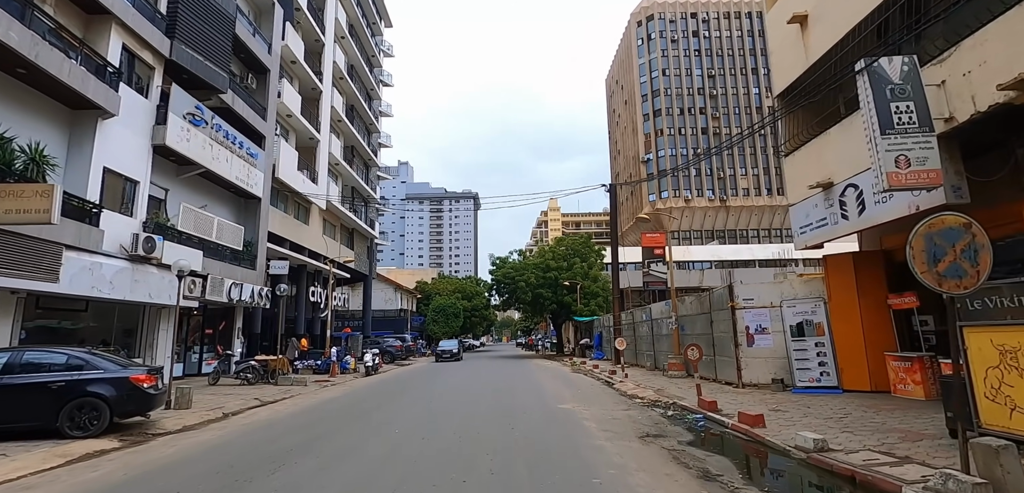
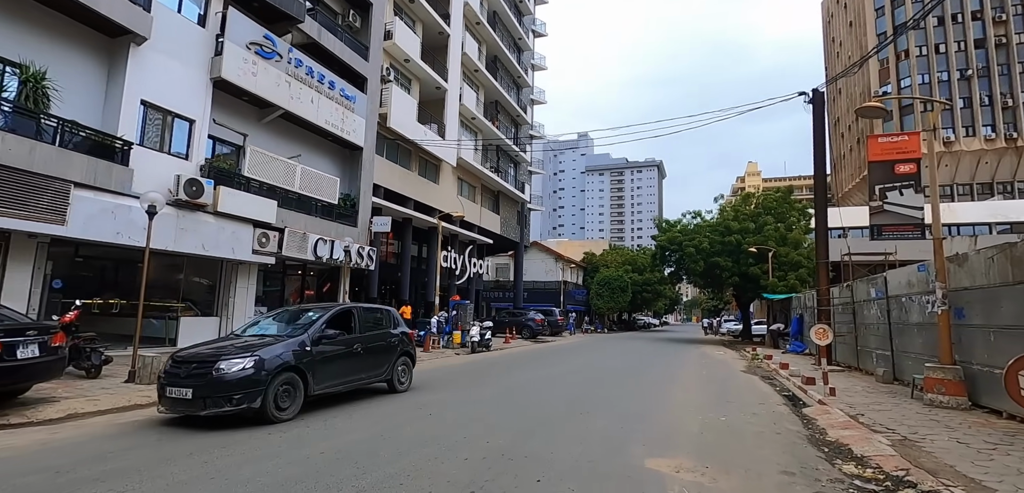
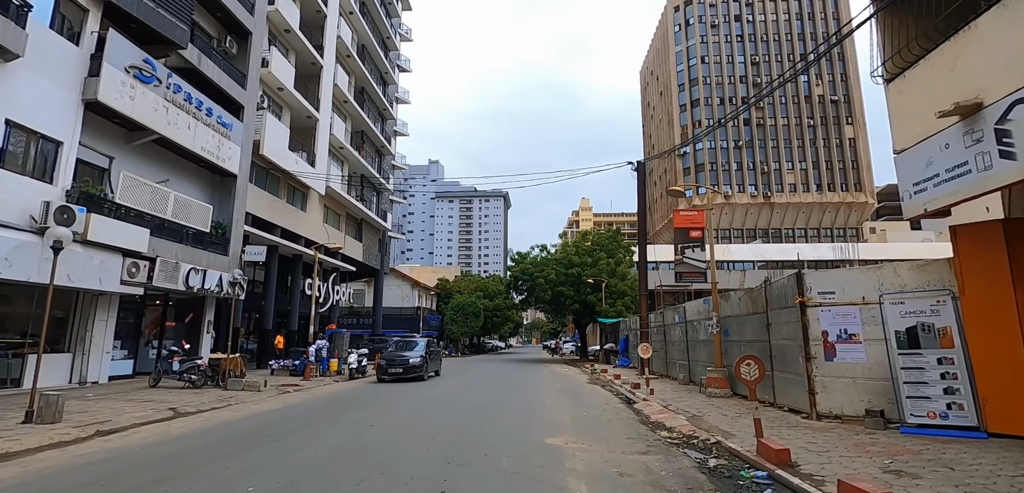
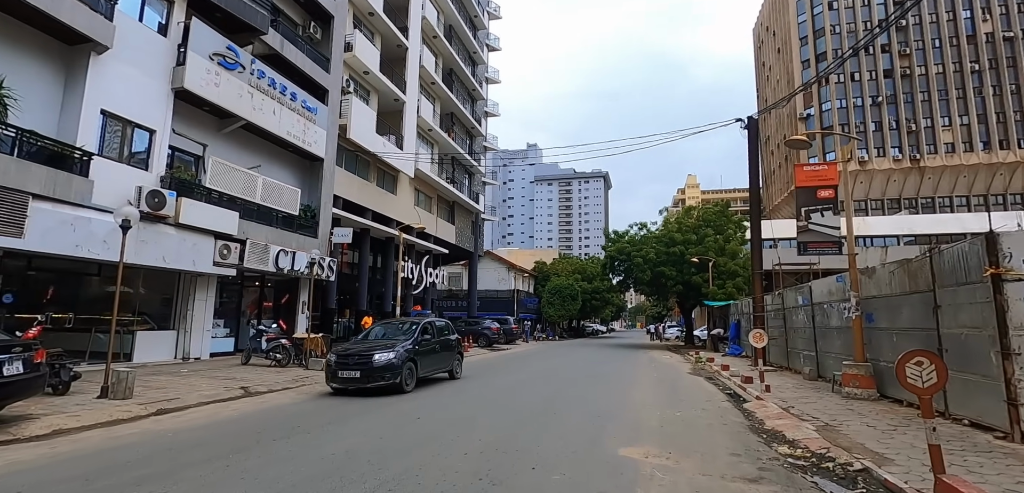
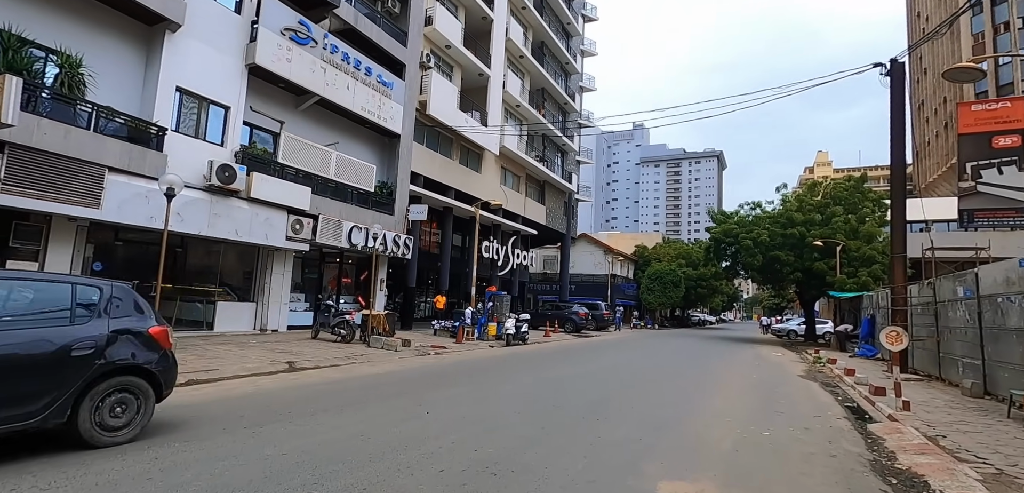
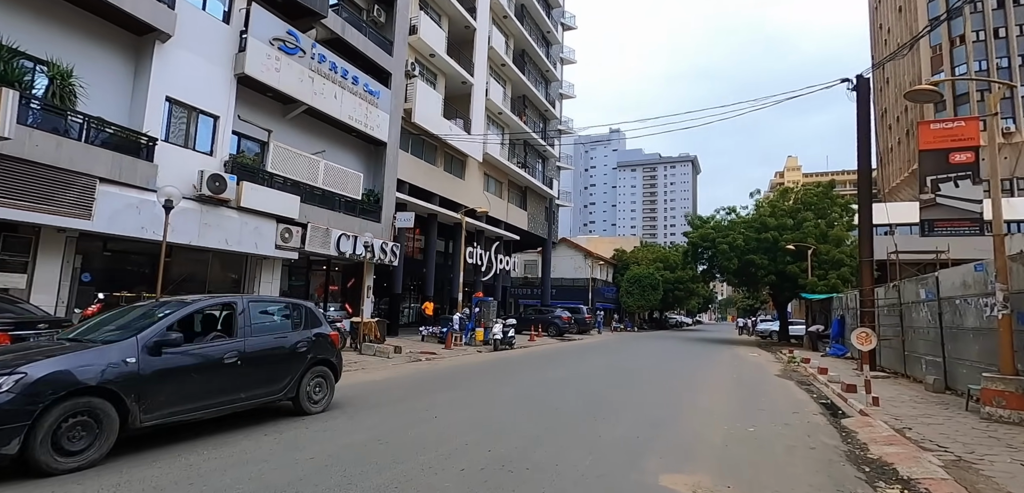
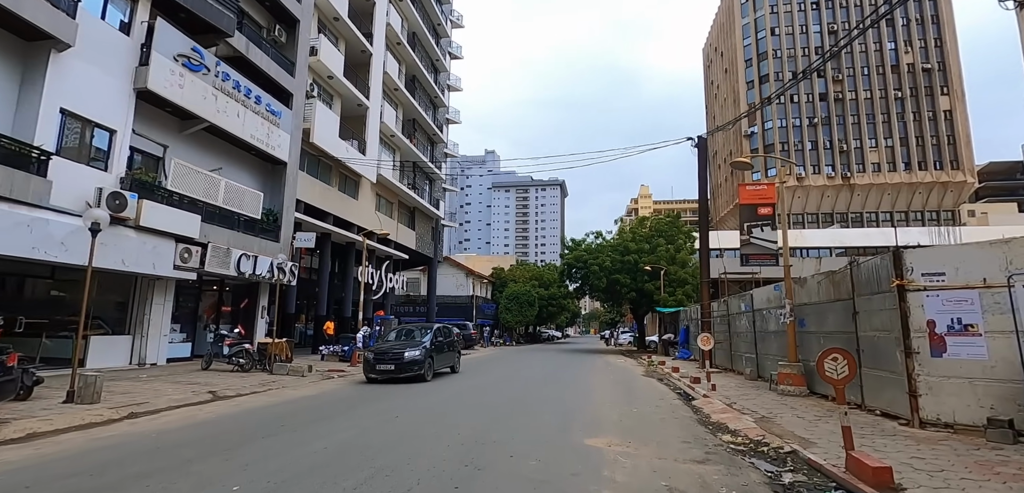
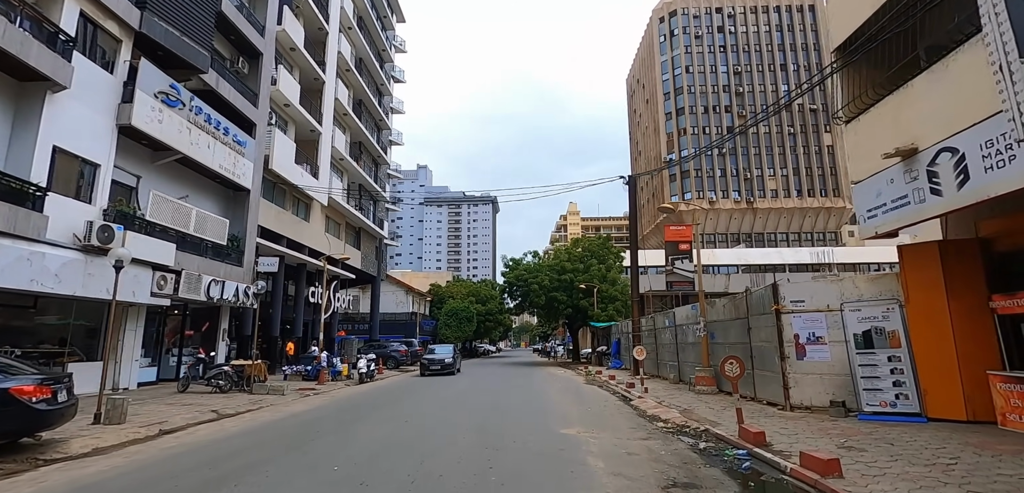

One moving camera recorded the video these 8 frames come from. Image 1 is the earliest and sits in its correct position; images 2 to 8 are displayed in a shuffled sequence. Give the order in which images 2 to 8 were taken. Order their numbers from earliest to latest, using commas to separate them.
8, 3, 7, 4, 2, 6, 5
